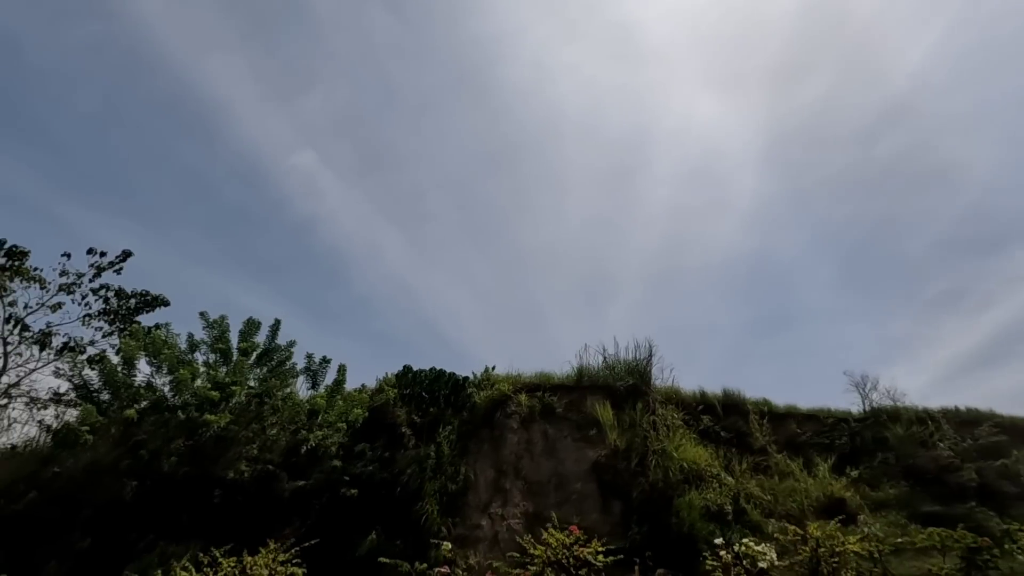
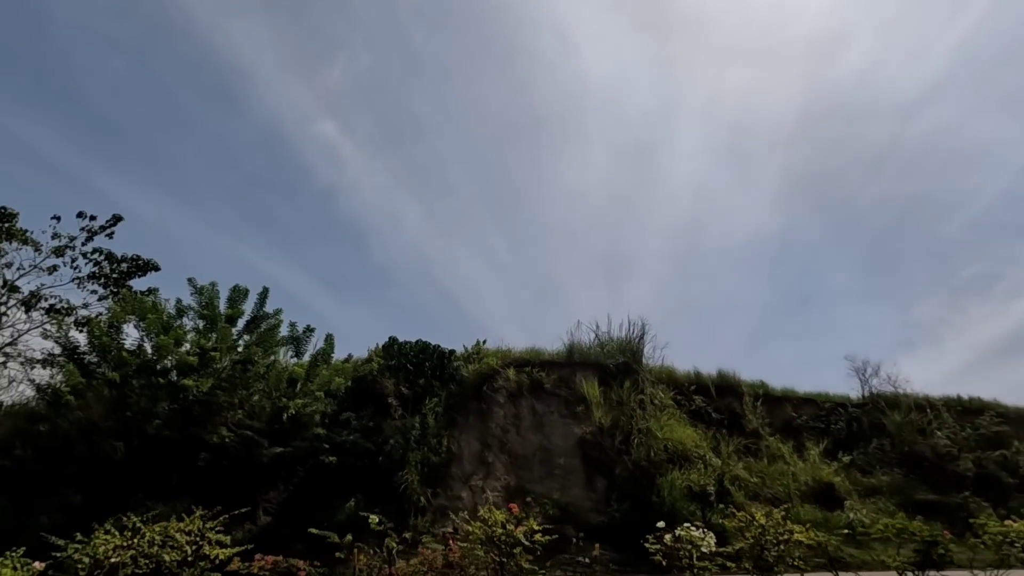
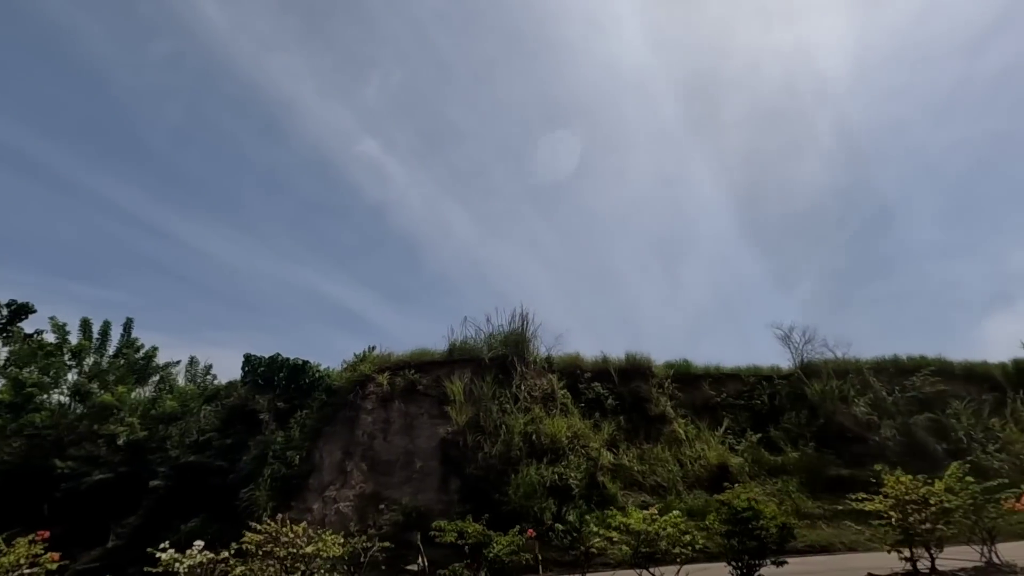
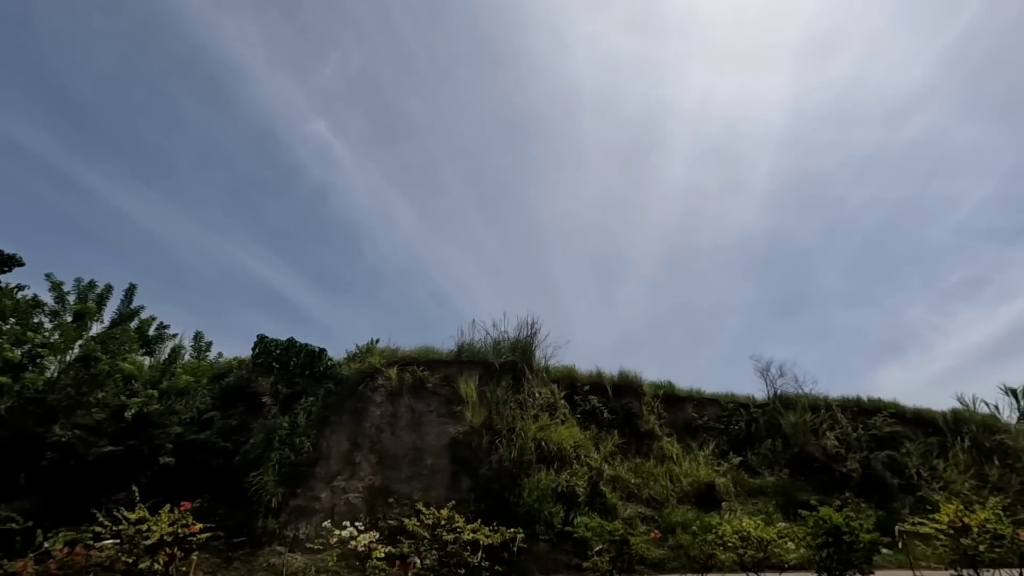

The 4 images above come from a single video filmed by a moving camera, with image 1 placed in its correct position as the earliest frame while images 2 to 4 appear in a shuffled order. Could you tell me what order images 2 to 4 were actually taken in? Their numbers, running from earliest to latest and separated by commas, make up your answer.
2, 4, 3
